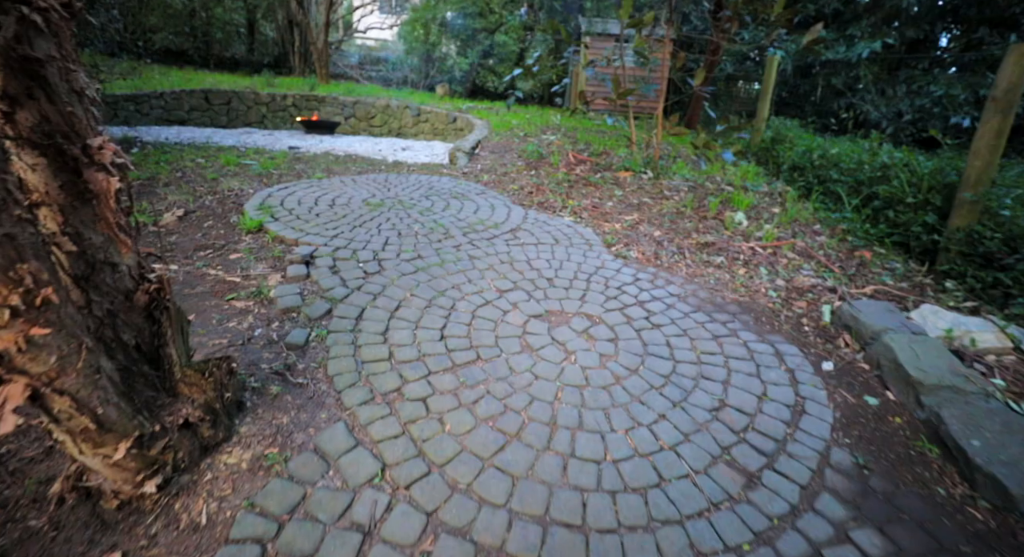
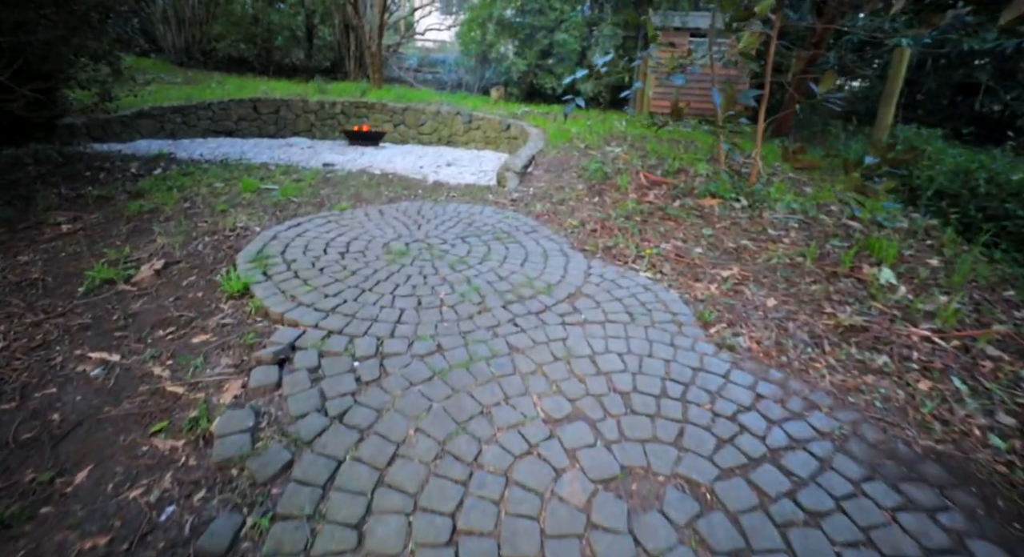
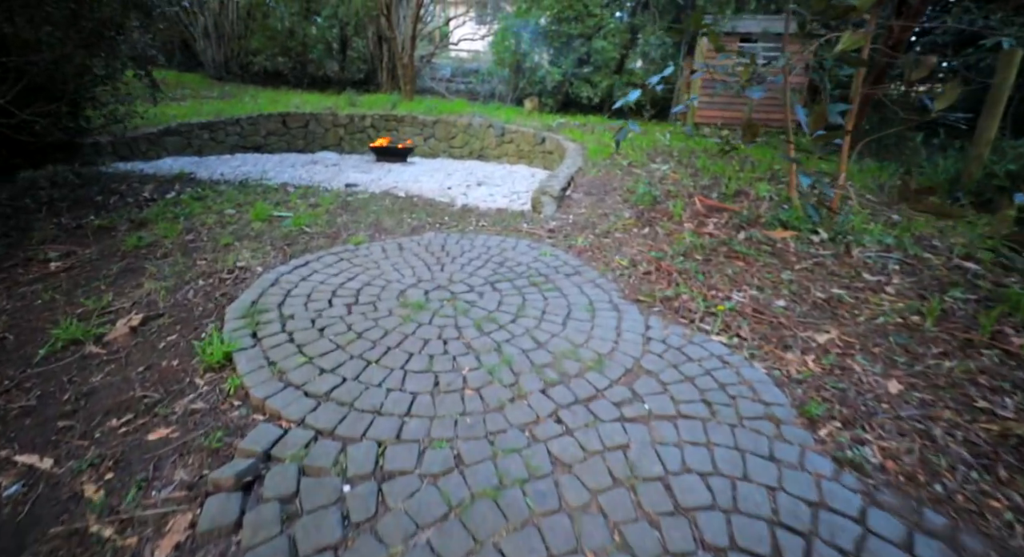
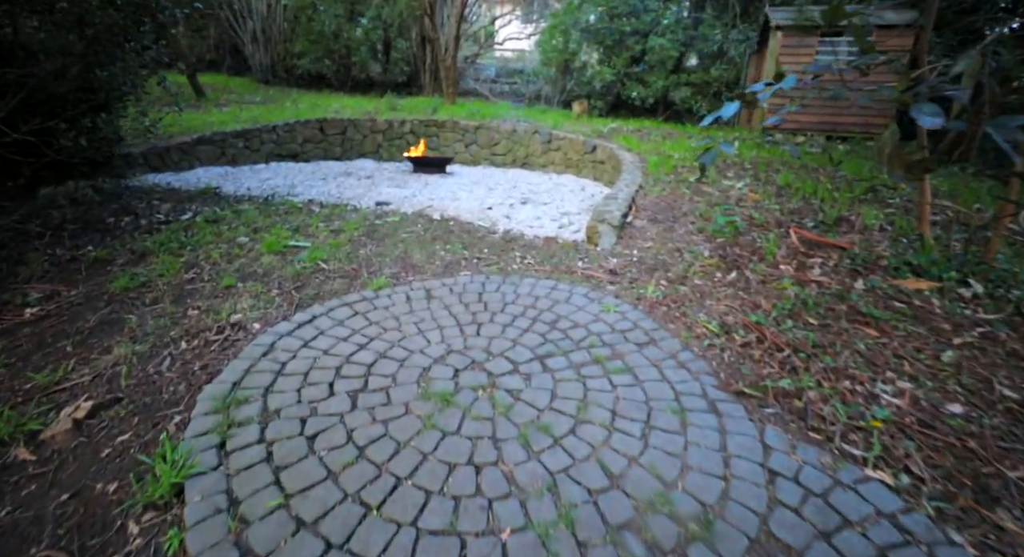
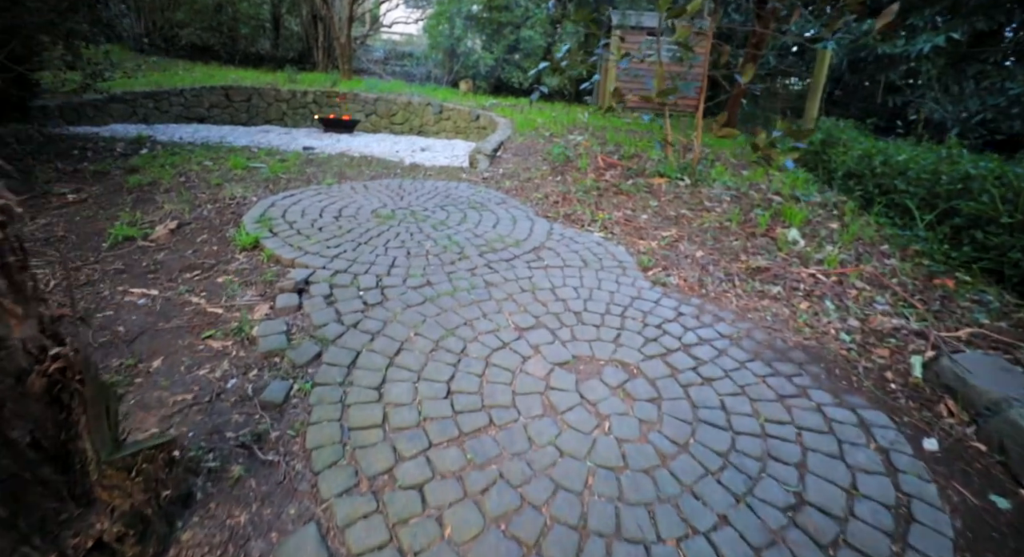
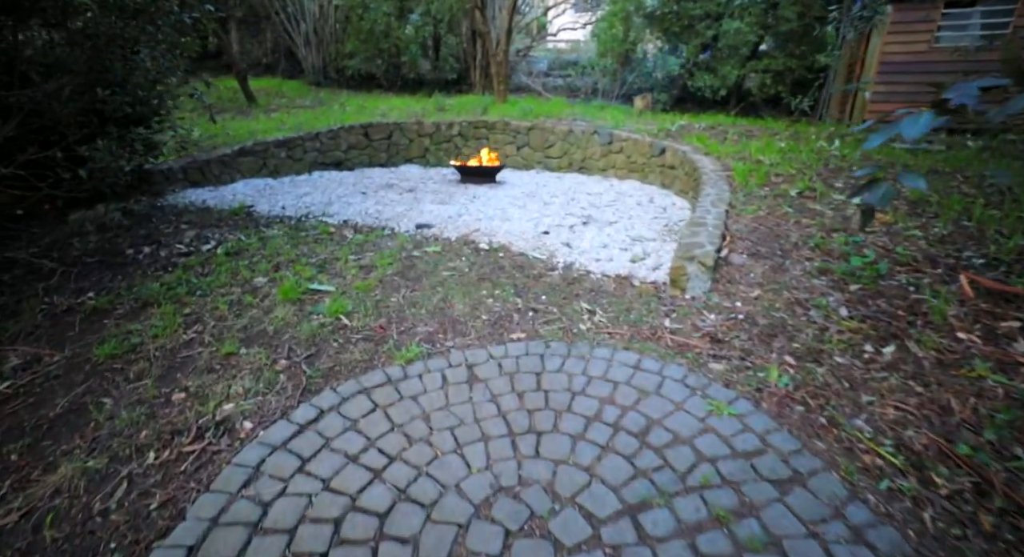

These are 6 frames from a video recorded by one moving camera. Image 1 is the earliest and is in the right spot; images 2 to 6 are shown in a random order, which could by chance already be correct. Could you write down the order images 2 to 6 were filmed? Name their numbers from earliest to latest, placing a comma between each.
5, 2, 3, 4, 6
